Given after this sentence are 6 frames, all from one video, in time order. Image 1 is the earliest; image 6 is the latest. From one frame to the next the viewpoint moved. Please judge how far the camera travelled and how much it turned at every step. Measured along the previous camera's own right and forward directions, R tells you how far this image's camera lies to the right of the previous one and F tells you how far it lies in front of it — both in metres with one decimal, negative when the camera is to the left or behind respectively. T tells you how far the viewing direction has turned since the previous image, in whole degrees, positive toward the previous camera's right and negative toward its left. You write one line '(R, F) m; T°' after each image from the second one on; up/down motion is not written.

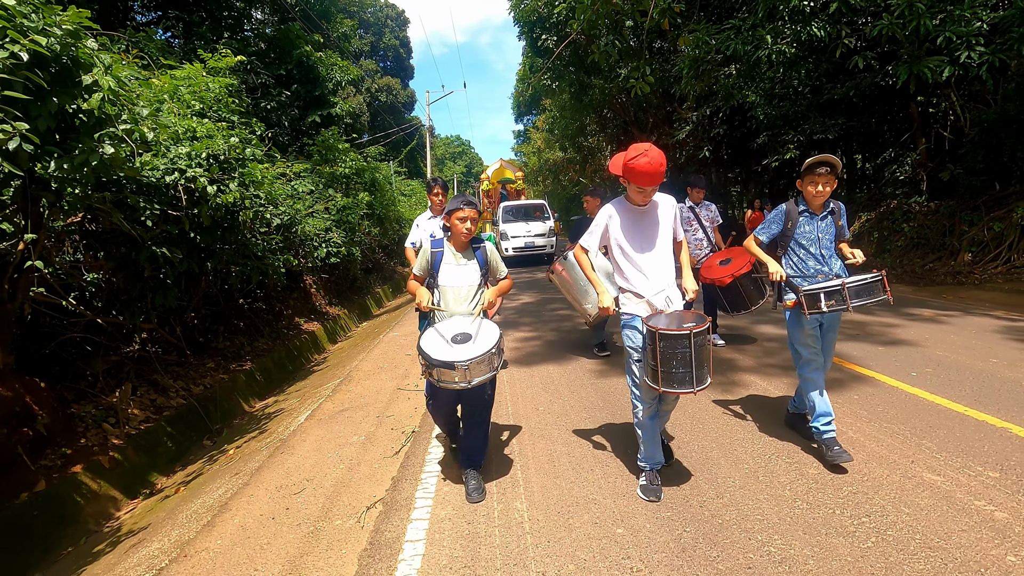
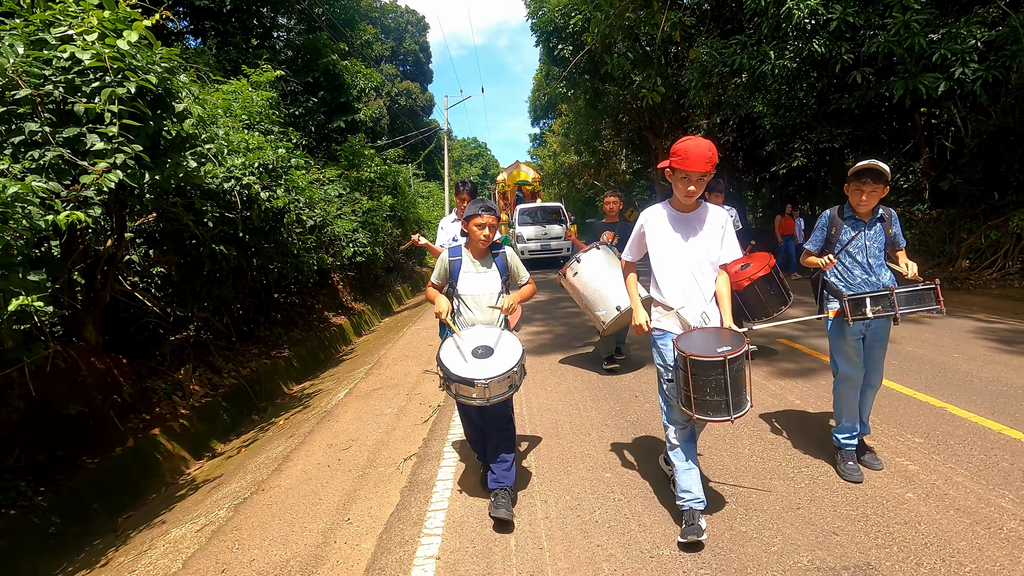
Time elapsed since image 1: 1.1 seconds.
(0.0, -0.6) m; -2°
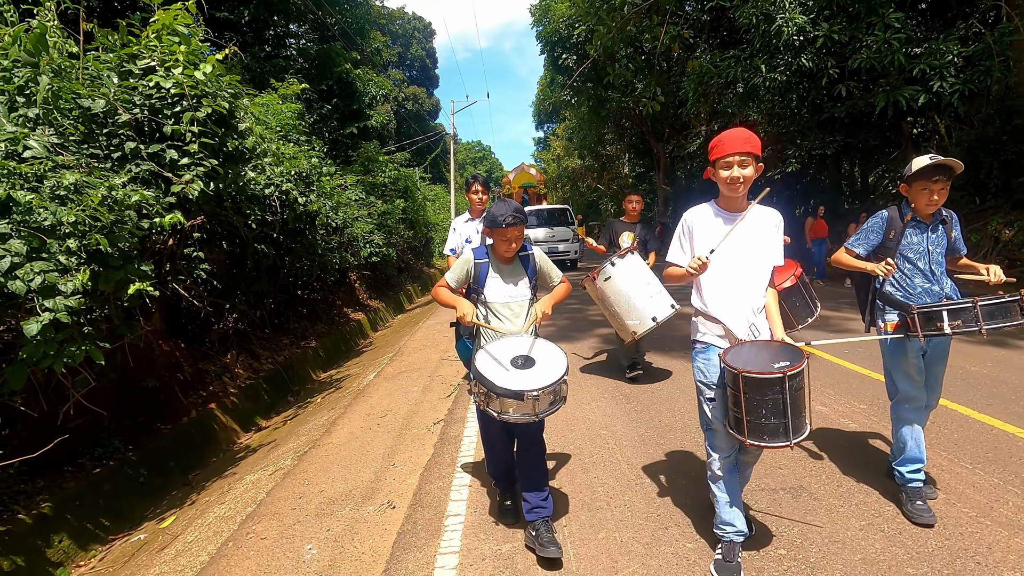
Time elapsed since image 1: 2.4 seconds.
(-0.1, -0.7) m; 0°
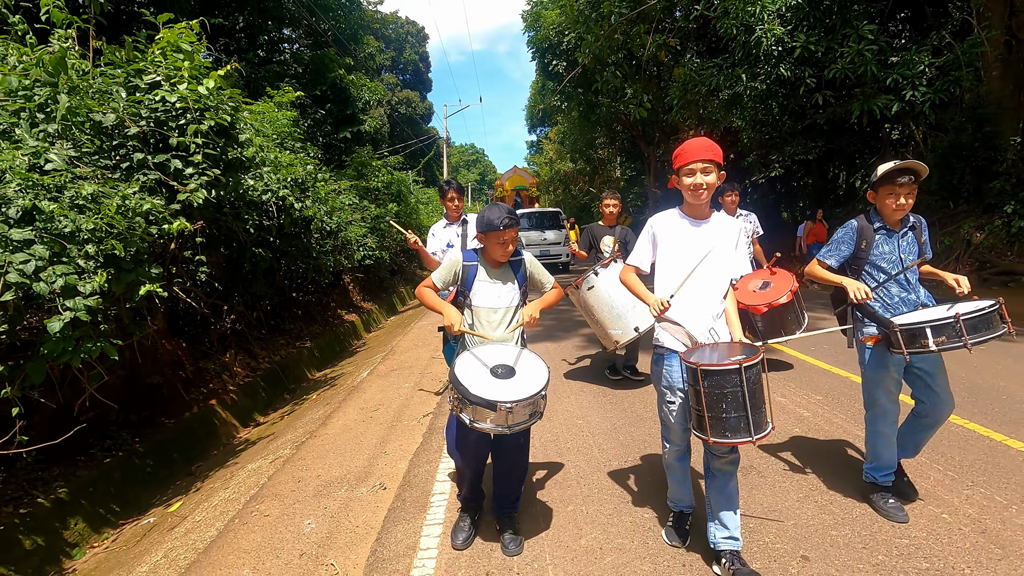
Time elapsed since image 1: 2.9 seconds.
(+0.1, -0.3) m; +1°
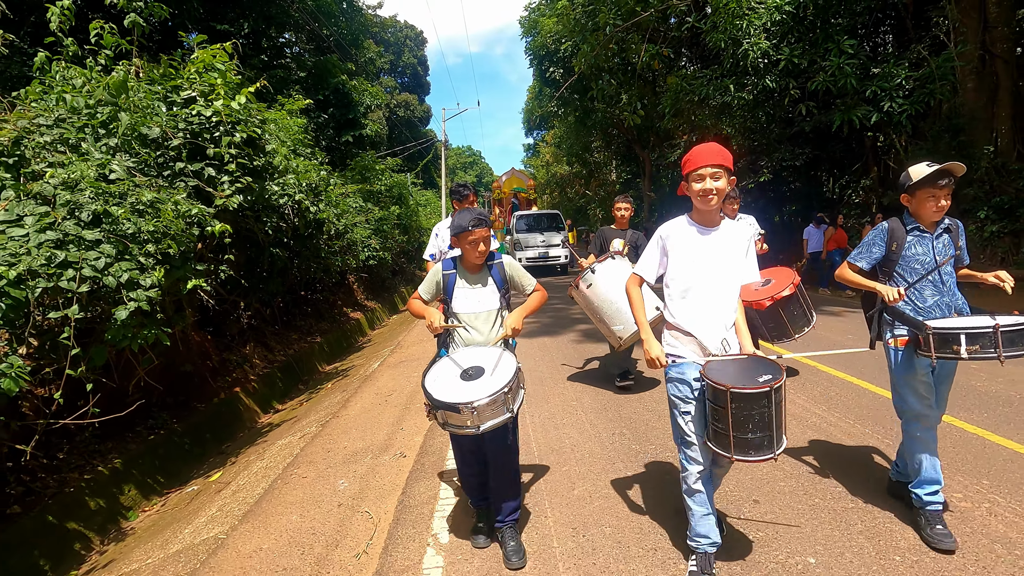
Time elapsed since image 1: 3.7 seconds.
(-0.1, -0.5) m; 0°
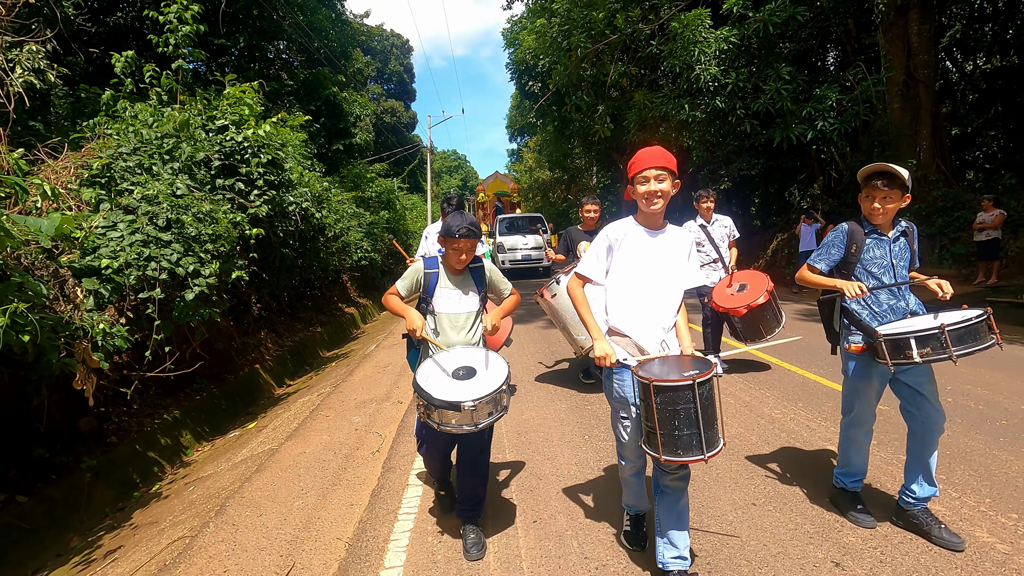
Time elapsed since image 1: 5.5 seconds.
(+0.1, -1.3) m; +2°
